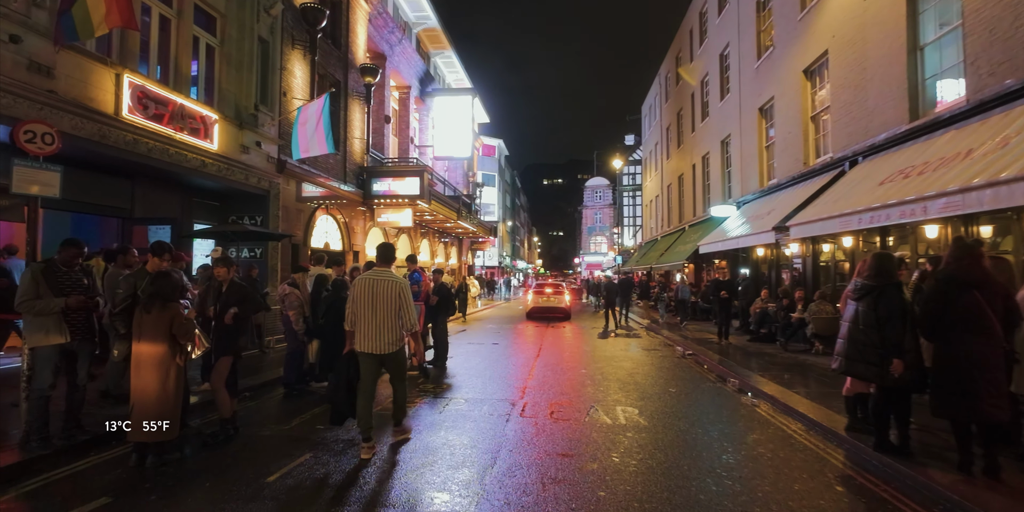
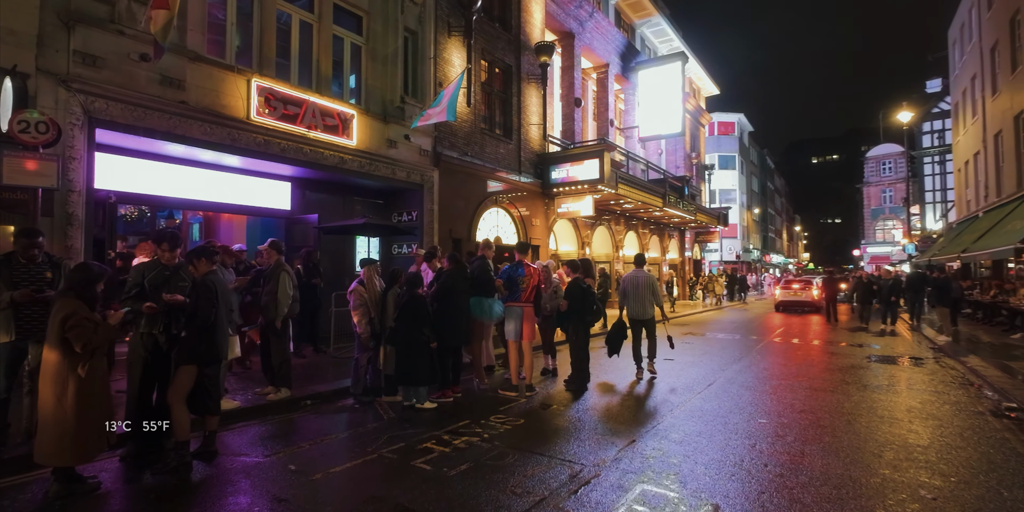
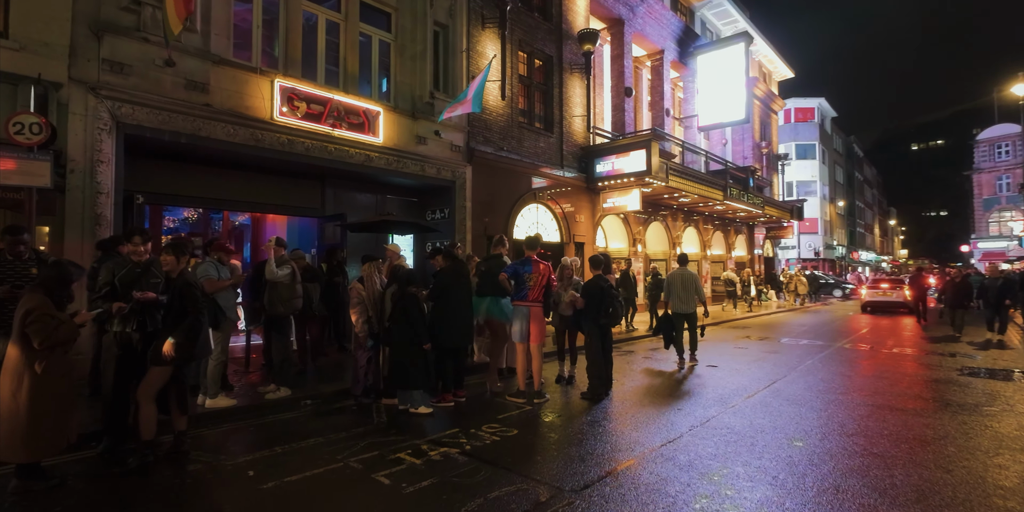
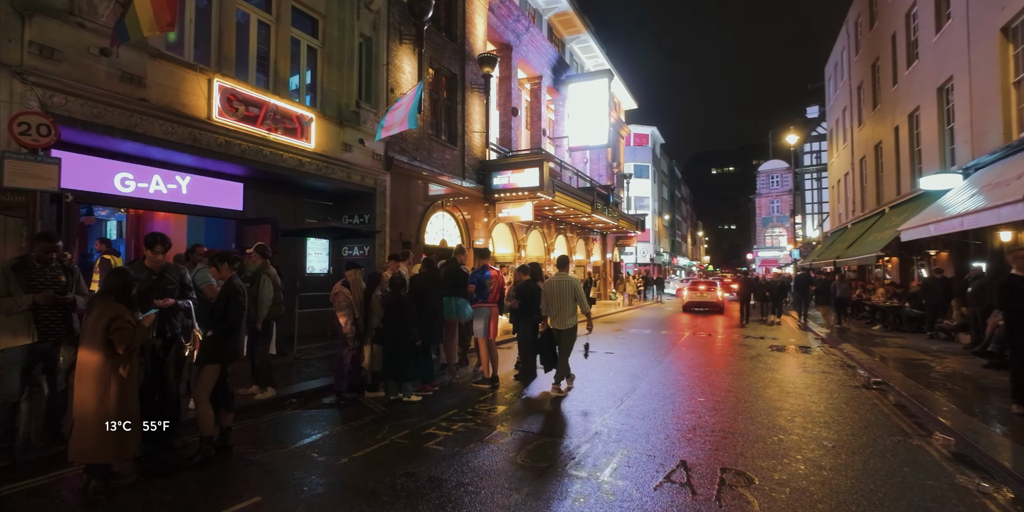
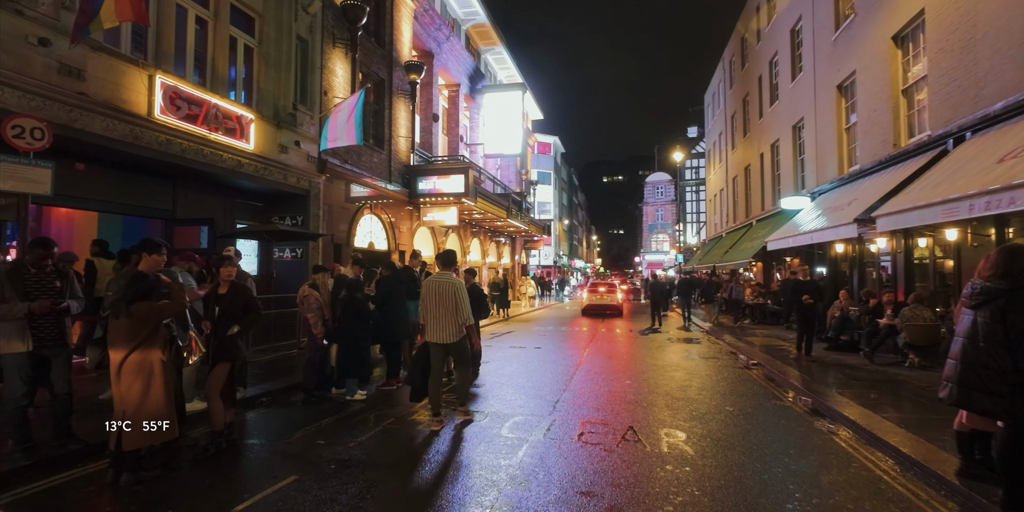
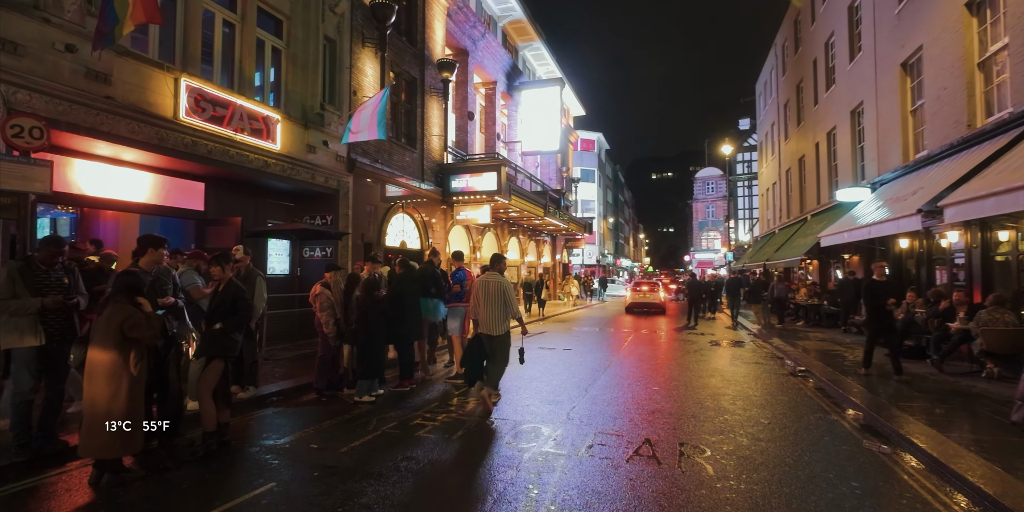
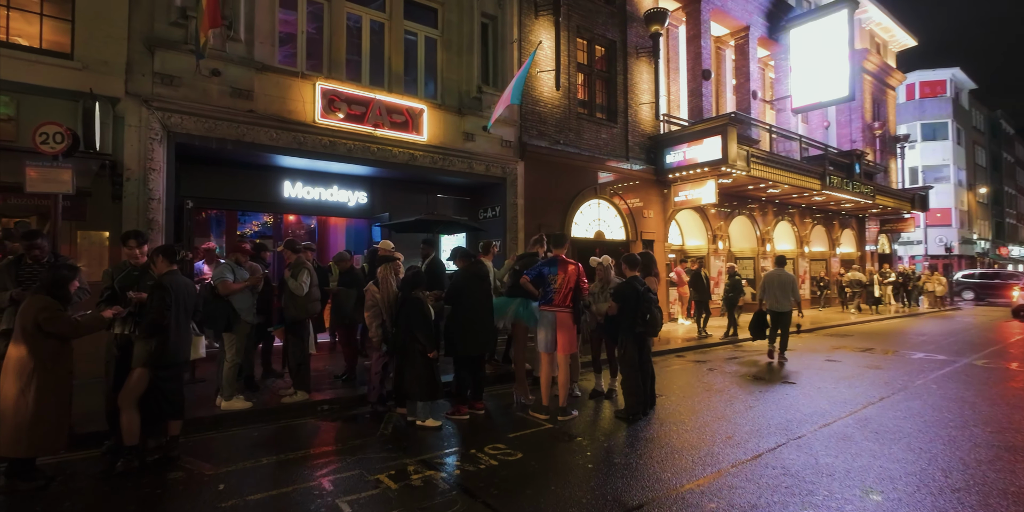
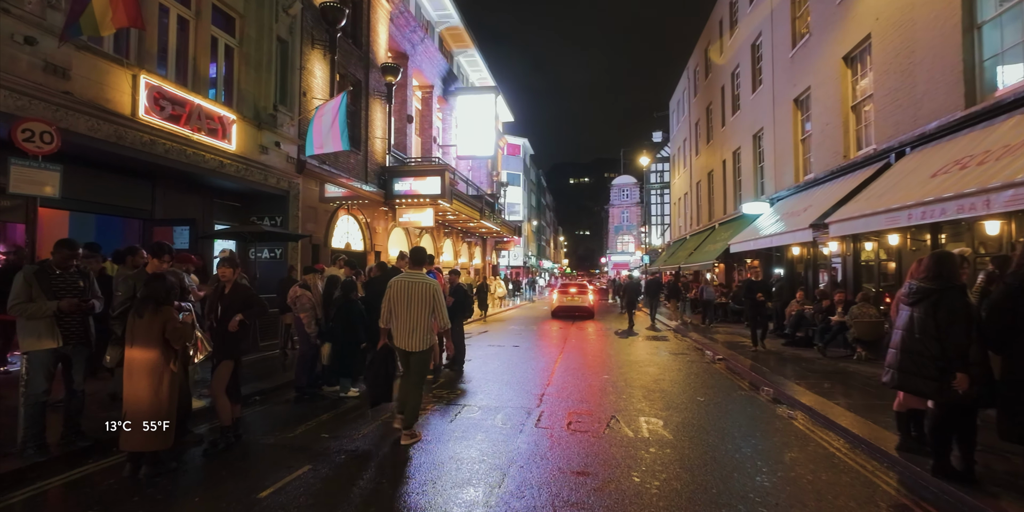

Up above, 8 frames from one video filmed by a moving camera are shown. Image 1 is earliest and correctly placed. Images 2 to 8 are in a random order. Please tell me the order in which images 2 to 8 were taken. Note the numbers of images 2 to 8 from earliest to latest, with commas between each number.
8, 5, 6, 4, 2, 3, 7
